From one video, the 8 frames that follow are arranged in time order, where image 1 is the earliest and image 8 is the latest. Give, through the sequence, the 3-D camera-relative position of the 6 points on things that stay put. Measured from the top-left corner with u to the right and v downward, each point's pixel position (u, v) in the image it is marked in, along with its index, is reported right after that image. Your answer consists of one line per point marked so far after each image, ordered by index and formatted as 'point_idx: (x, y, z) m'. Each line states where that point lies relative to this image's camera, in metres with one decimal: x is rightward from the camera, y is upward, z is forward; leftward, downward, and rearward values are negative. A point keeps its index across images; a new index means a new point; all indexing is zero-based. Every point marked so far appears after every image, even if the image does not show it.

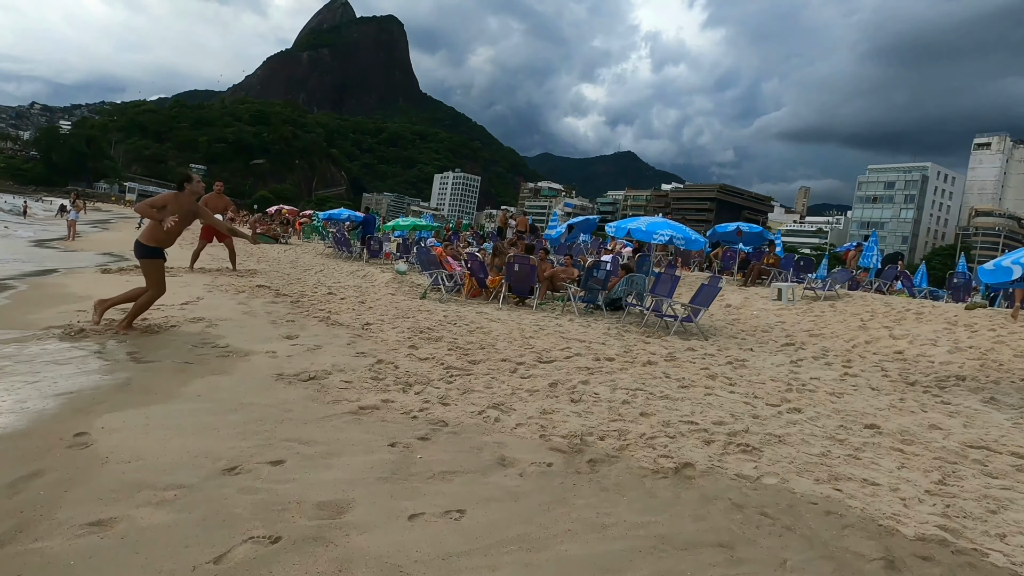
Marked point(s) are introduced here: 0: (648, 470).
0: (+0.6, -0.8, +2.9) m
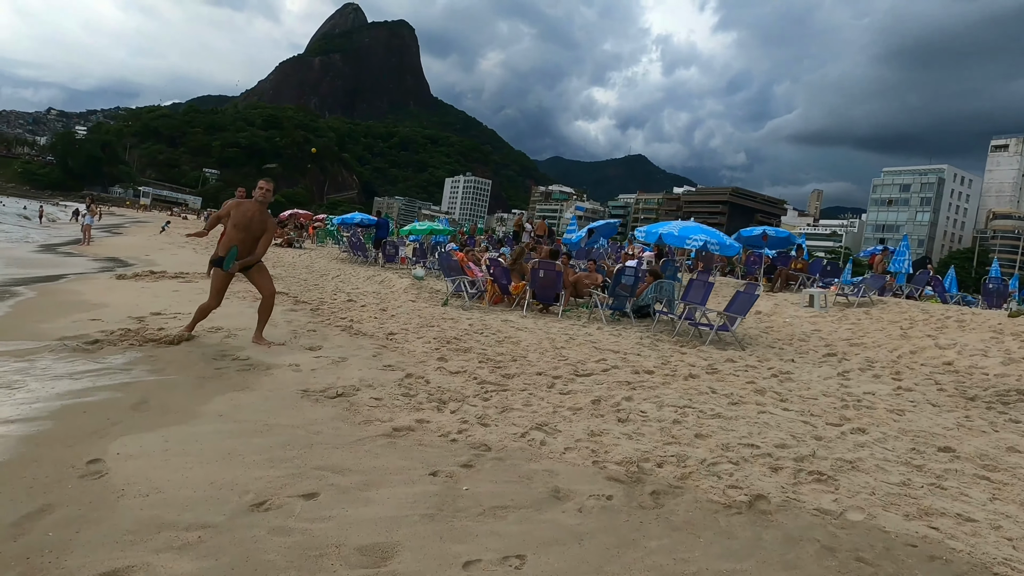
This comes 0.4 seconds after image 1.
0: (+0.8, -0.8, +2.6) m
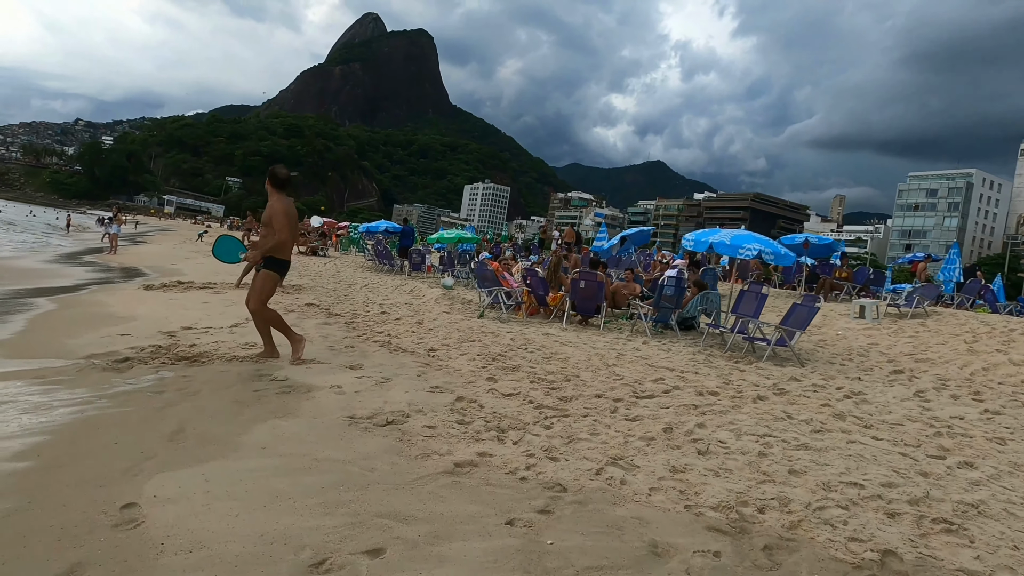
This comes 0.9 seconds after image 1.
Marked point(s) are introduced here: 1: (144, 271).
0: (+1.1, -0.9, +2.3) m
1: (-7.5, +0.4, +13.7) m
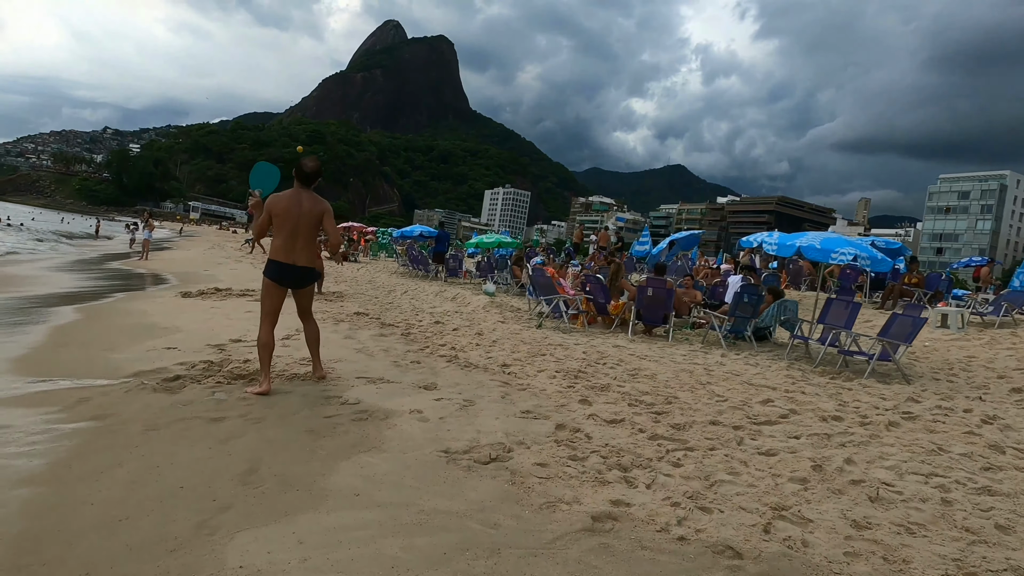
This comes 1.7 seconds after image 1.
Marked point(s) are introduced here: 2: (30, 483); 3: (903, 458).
0: (+1.6, -1.0, +1.7) m
1: (-6.6, +0.2, +13.4) m
2: (-1.8, -0.7, +2.6) m
3: (+2.0, -0.9, +3.4) m
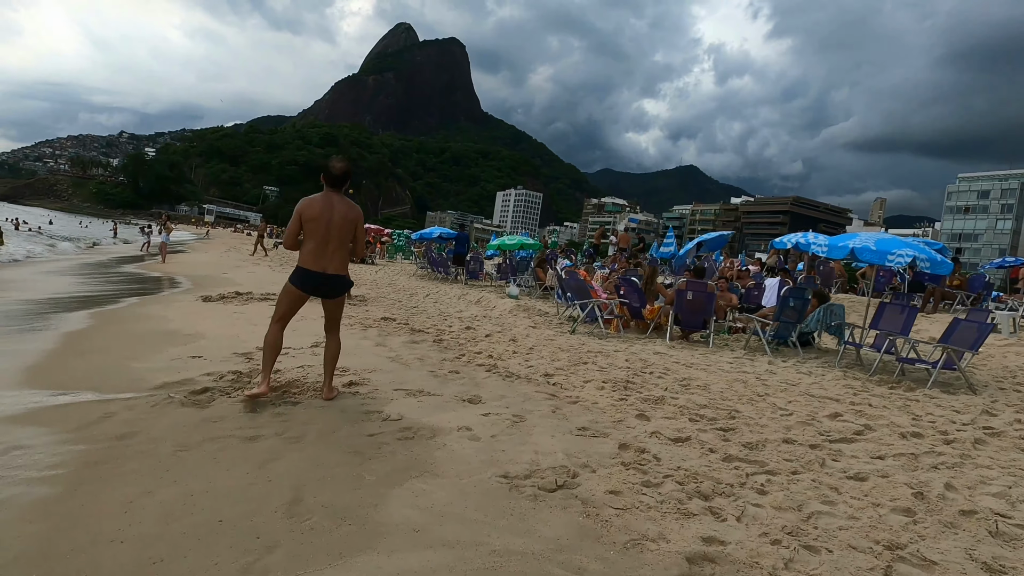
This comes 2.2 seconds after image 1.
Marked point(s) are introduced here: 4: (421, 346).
0: (+1.9, -1.0, +1.4) m
1: (-6.2, +0.1, +13.2) m
2: (-1.6, -0.8, +2.3) m
3: (+2.3, -0.9, +3.1) m
4: (-0.8, -0.5, +5.7) m
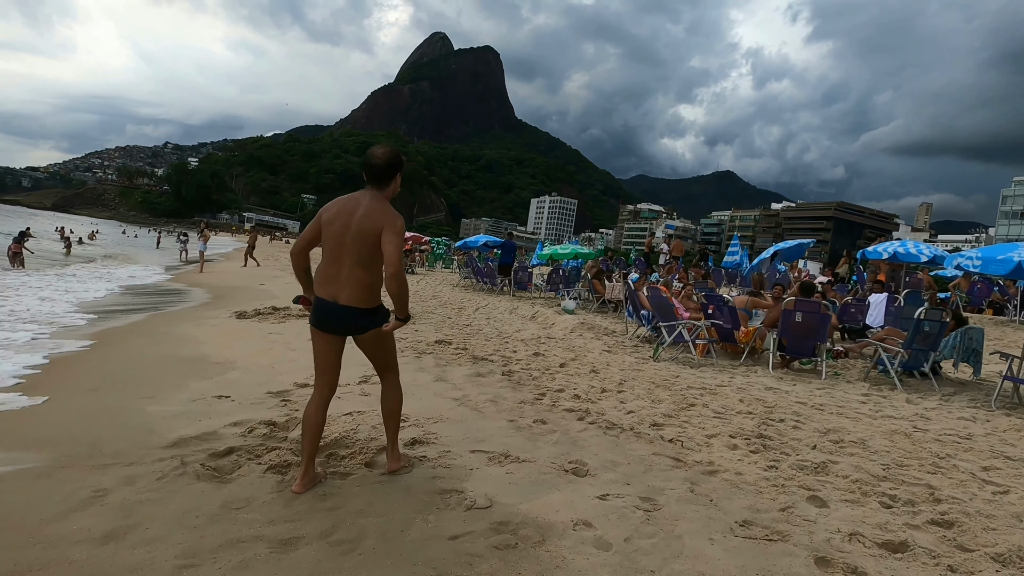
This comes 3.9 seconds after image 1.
0: (+2.3, -1.1, +0.3) m
1: (-5.2, -0.1, +12.5) m
2: (-1.1, -0.9, +1.4) m
3: (+2.7, -1.0, +2.0) m
4: (-0.2, -0.7, +4.7) m
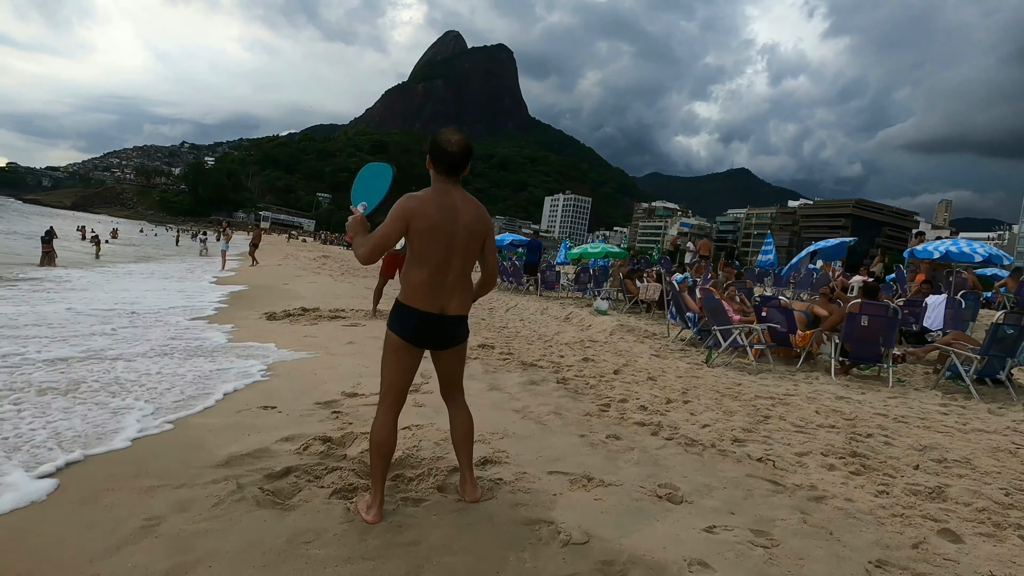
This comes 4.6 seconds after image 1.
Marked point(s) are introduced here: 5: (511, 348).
0: (+2.6, -1.2, -0.1) m
1: (-4.6, -0.1, +12.3) m
2: (-0.8, -0.9, +1.1) m
3: (+3.1, -1.1, +1.6) m
4: (+0.2, -0.7, +4.4) m
5: (0.0, -0.6, +6.3) m
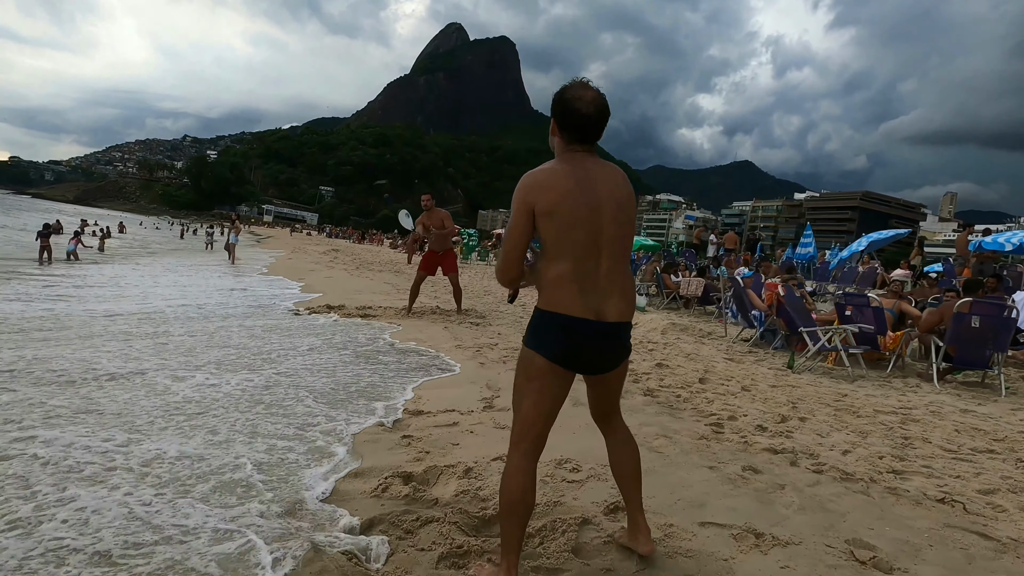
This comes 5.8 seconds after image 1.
0: (+3.0, -1.2, -0.7) m
1: (-4.1, 0.0, +11.7) m
2: (-0.3, -1.0, +0.5) m
3: (+3.5, -1.1, +1.0) m
4: (+0.7, -0.7, +3.8) m
5: (+0.5, -0.5, +5.7) m
